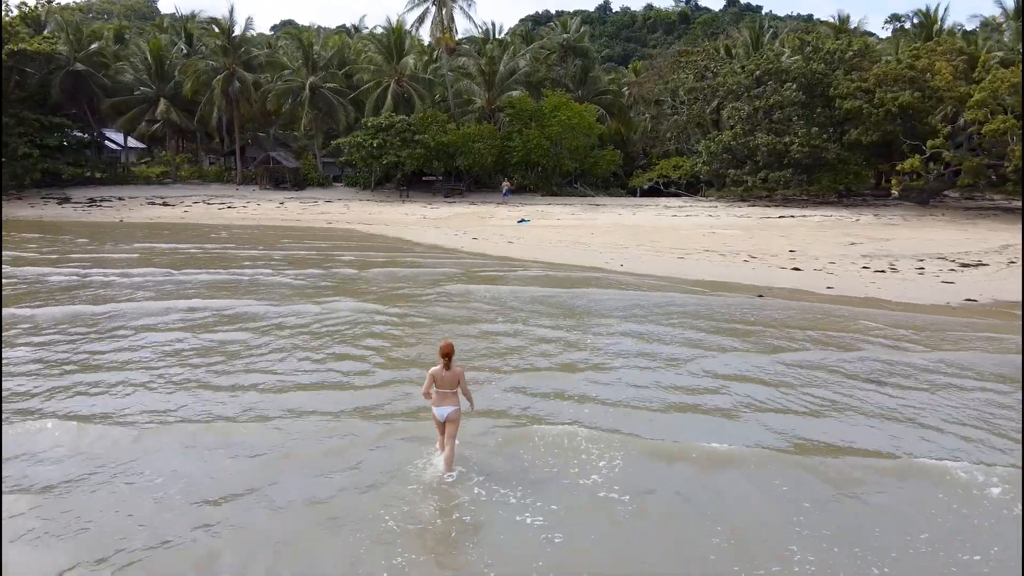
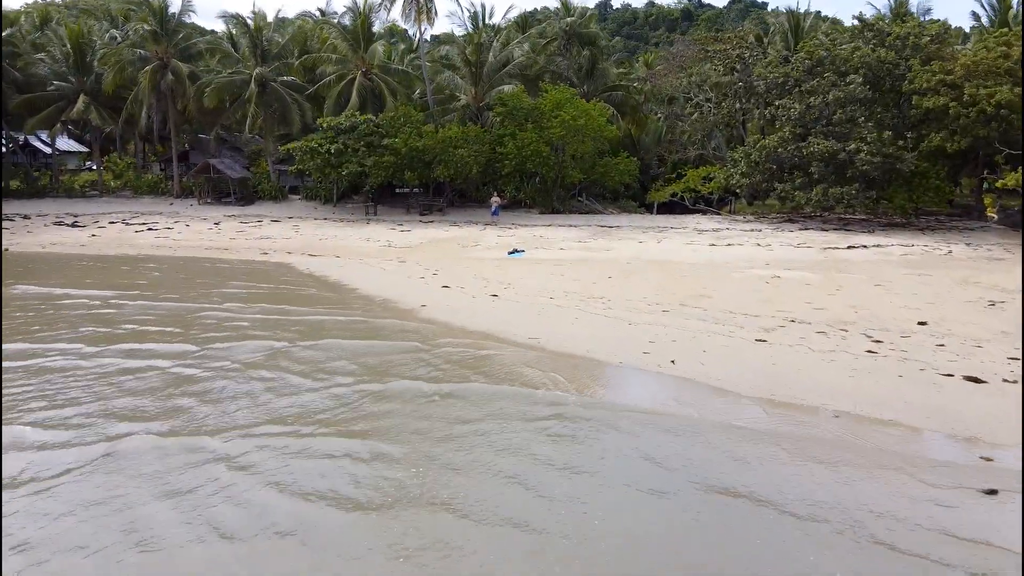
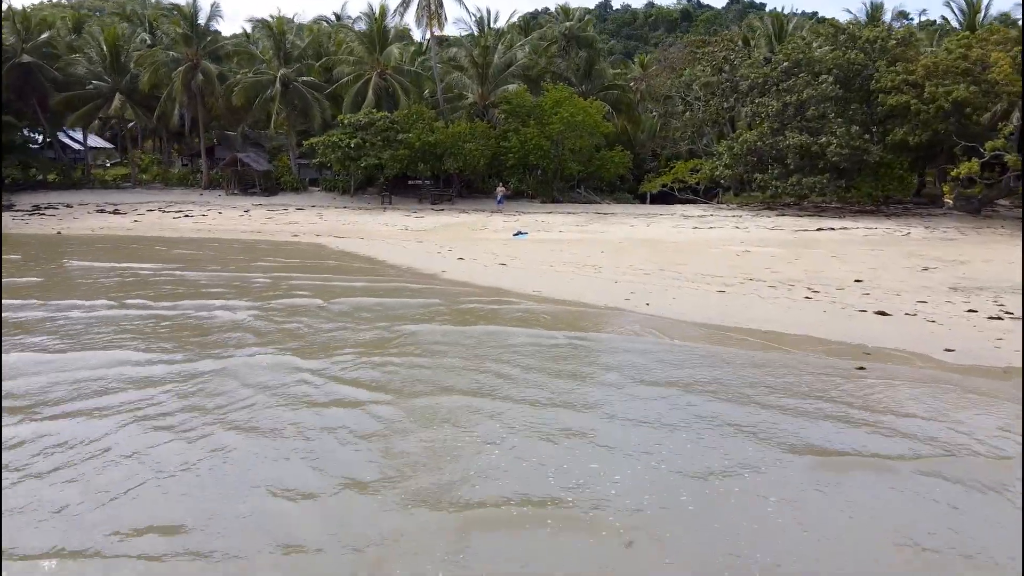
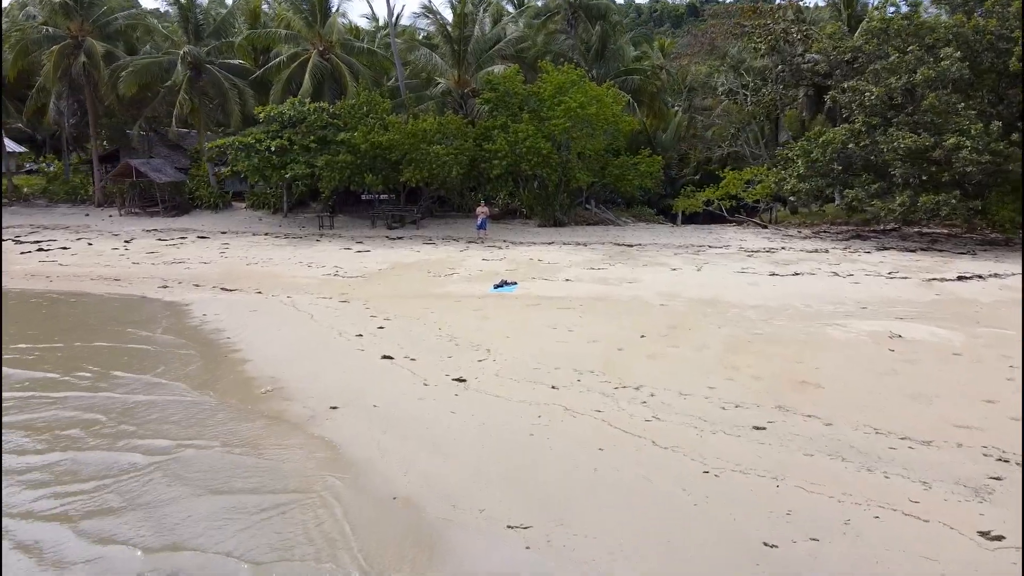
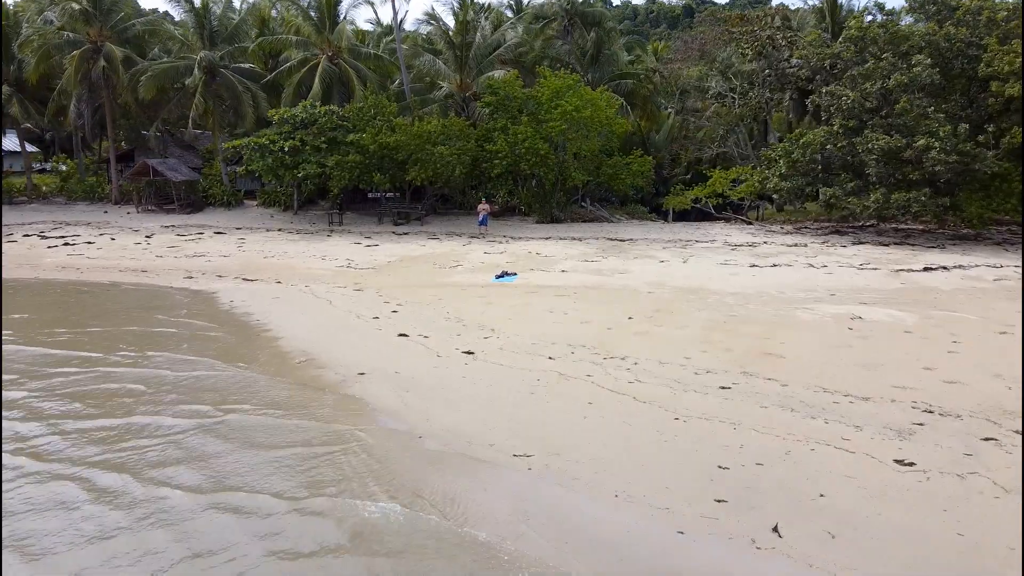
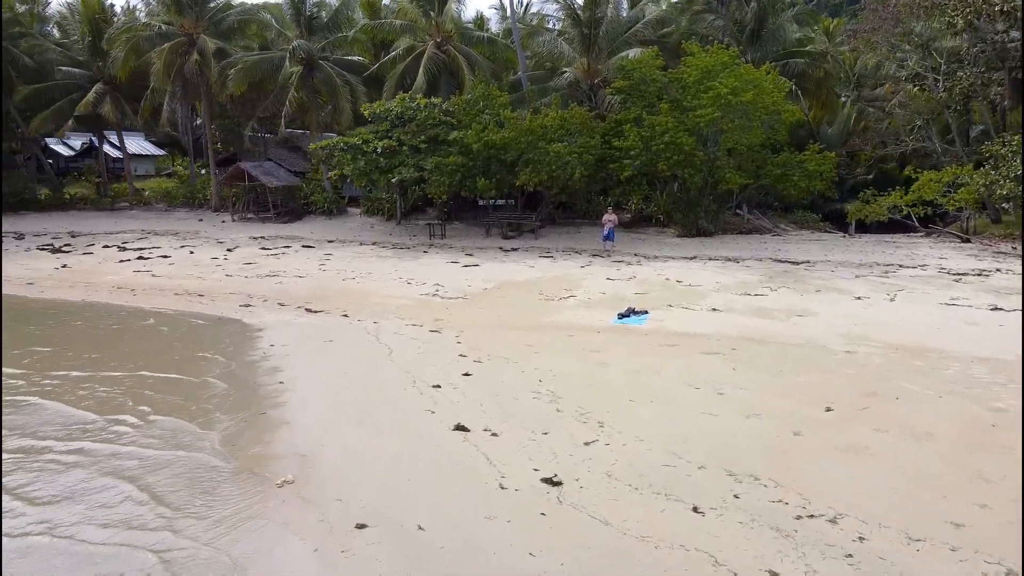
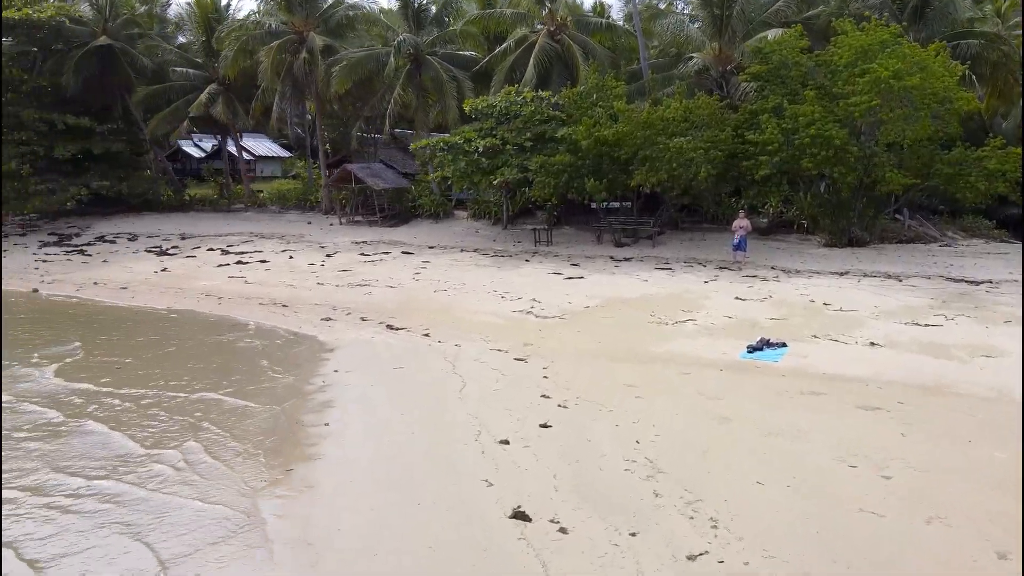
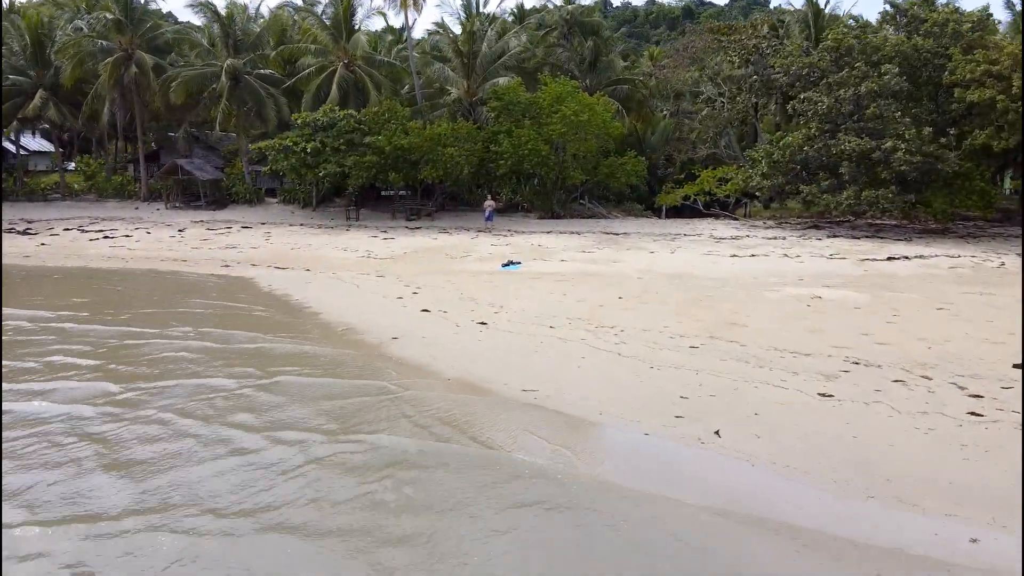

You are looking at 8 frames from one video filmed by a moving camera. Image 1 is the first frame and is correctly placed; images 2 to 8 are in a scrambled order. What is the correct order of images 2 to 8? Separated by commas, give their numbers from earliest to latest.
3, 2, 8, 5, 4, 6, 7
